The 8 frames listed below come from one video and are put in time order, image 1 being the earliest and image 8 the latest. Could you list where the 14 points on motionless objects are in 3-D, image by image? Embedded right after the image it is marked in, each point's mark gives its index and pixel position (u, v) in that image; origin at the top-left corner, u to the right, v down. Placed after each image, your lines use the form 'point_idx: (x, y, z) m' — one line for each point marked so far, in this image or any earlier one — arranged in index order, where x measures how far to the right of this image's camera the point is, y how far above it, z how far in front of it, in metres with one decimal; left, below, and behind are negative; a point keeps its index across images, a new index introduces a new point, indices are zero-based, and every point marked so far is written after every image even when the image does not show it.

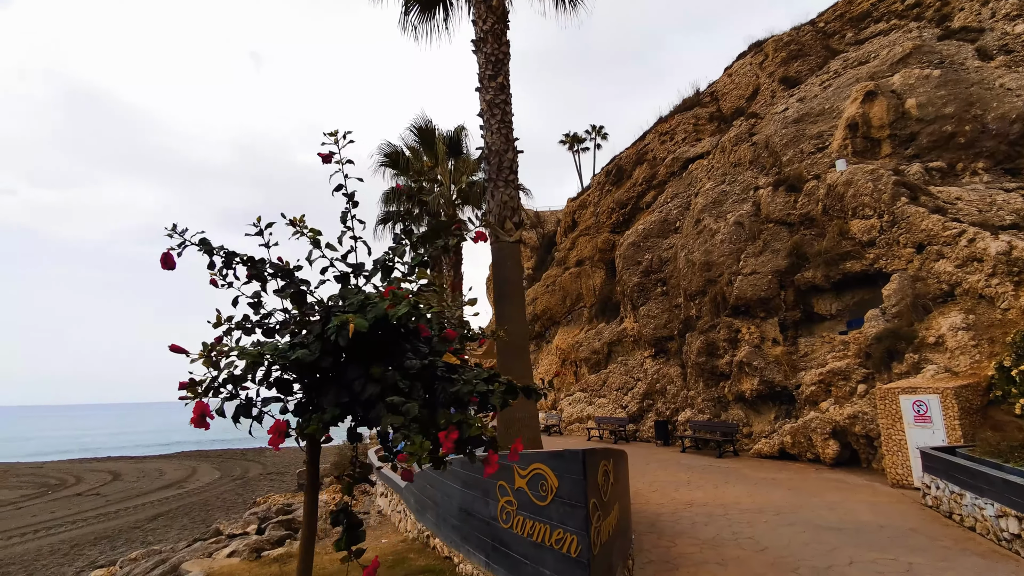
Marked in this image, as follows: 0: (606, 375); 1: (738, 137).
0: (+3.4, -3.2, +19.0) m
1: (+7.6, +5.0, +17.3) m
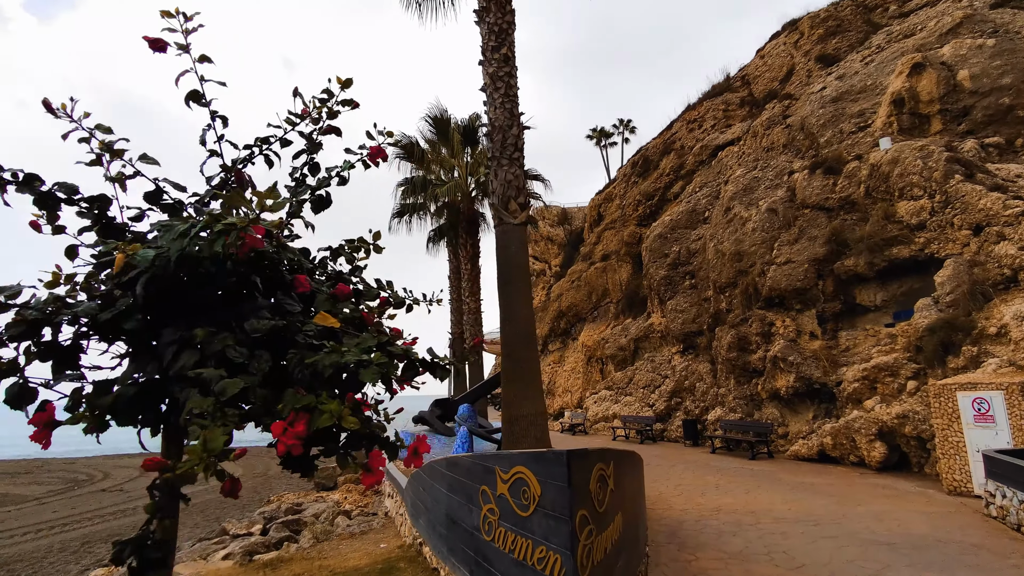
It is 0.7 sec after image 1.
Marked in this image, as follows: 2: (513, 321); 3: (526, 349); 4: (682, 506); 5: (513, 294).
0: (+4.2, -2.9, +18.3) m
1: (+8.2, +5.3, +16.3) m
2: (0.0, -0.4, +5.8) m
3: (+0.2, -0.7, +5.8) m
4: (+2.3, -2.9, +7.0) m
5: (0.0, -0.1, +5.9) m
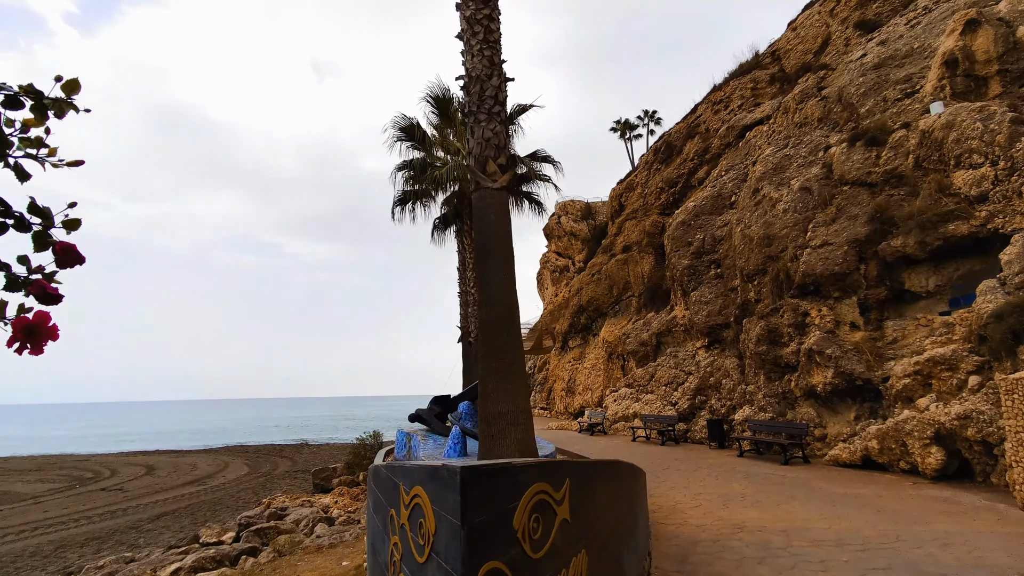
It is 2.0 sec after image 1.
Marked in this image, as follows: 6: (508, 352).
0: (+4.7, -2.7, +17.2) m
1: (+8.4, +5.6, +14.9) m
2: (-0.2, -0.1, +4.9) m
3: (0.0, -0.4, +4.9) m
4: (+2.1, -2.7, +5.9) m
5: (-0.2, +0.2, +5.0) m
6: (-0.1, -0.6, +4.8) m
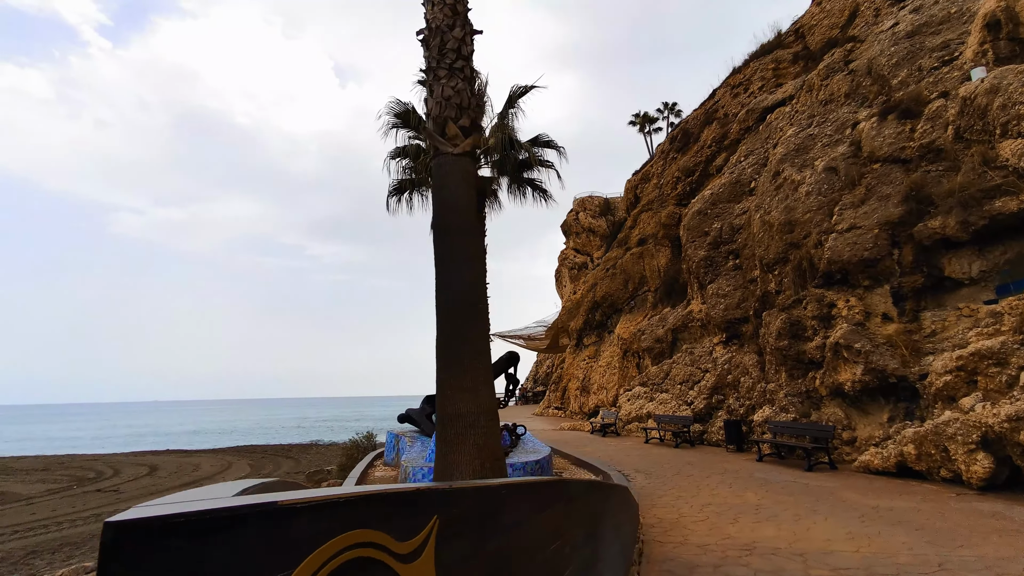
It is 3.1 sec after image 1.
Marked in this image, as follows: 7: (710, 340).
0: (+4.9, -2.4, +16.3) m
1: (+8.5, +5.9, +13.9) m
2: (-0.5, 0.0, +4.2) m
3: (-0.4, -0.3, +4.2) m
4: (+1.9, -2.5, +5.1) m
5: (-0.5, +0.3, +4.3) m
6: (-0.4, -0.4, +4.1) m
7: (+5.8, -1.5, +15.0) m
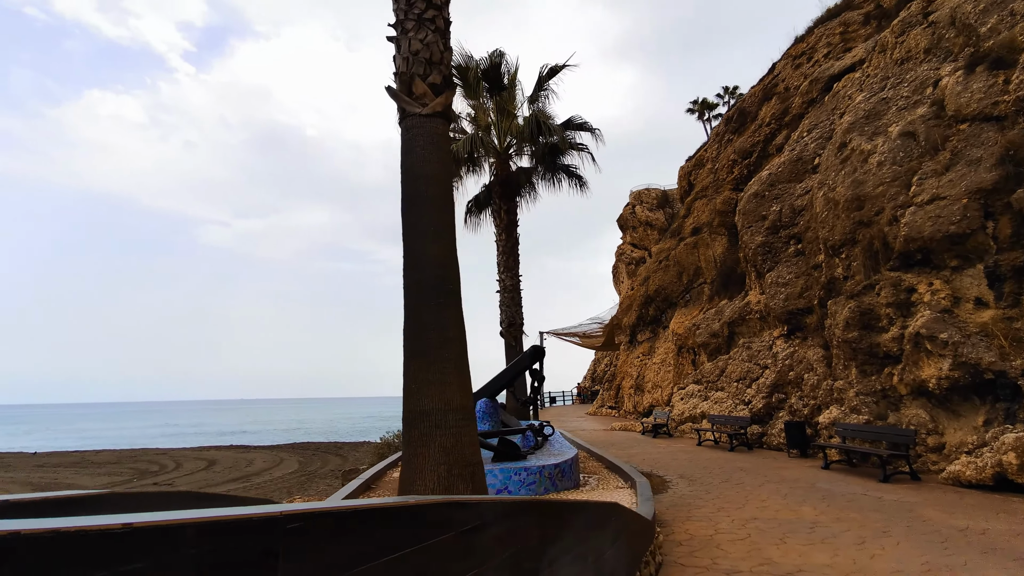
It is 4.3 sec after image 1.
0: (+6.2, -2.1, +15.0) m
1: (+9.3, +6.2, +12.2) m
2: (-0.7, +0.2, +3.7) m
3: (-0.5, -0.1, +3.6) m
4: (+1.9, -2.3, +4.3) m
5: (-0.7, +0.5, +3.7) m
6: (-0.5, -0.3, +3.6) m
7: (+6.8, -1.2, +13.7) m
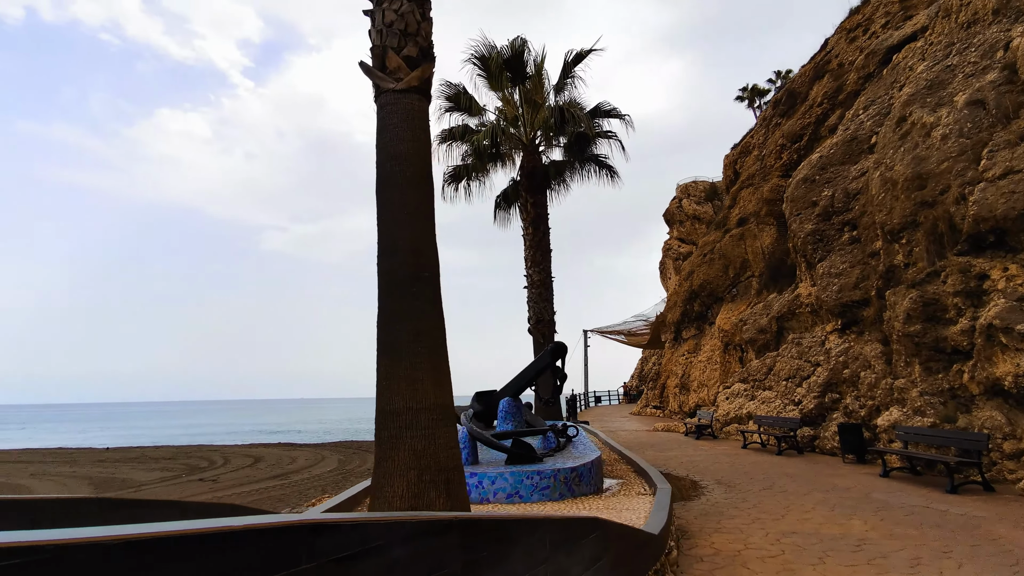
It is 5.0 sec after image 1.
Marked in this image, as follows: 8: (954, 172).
0: (+7.1, -1.9, +14.0) m
1: (+9.8, +6.5, +11.0) m
2: (-0.8, +0.2, +3.4) m
3: (-0.6, -0.1, +3.3) m
4: (+1.8, -2.2, +3.8) m
5: (-0.8, +0.5, +3.5) m
6: (-0.7, -0.2, +3.3) m
7: (+7.6, -1.0, +12.7) m
8: (+7.4, +1.9, +8.7) m
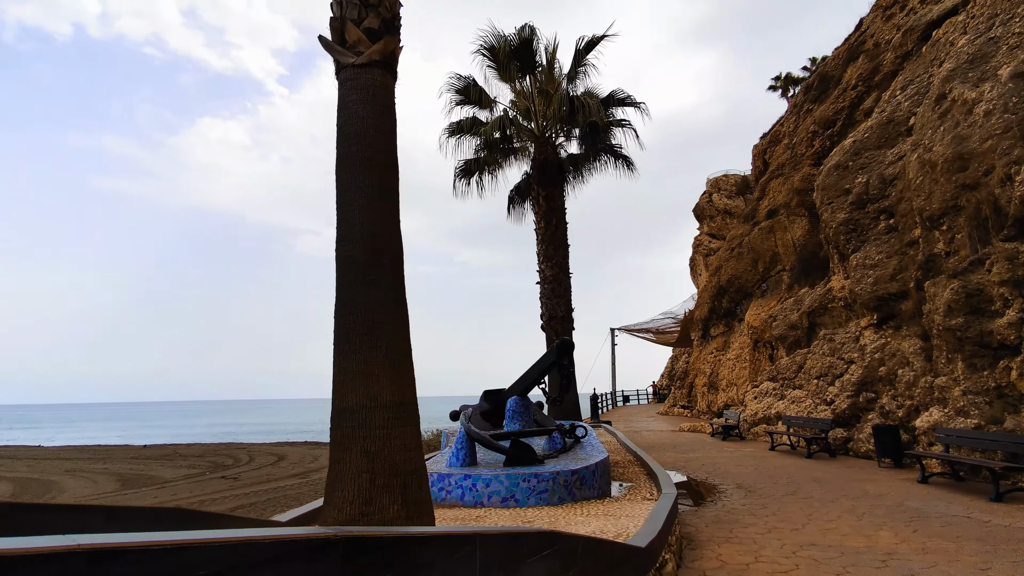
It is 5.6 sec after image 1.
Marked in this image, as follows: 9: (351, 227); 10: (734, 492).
0: (+7.5, -1.8, +13.3) m
1: (+10.0, +6.7, +10.1) m
2: (-1.0, +0.3, +3.1) m
3: (-0.8, 0.0, +3.1) m
4: (+1.7, -2.1, +3.4) m
5: (-1.0, +0.6, +3.2) m
6: (-0.9, -0.1, +3.0) m
7: (+8.0, -0.8, +11.9) m
8: (+7.5, +2.1, +7.9) m
9: (-1.0, +0.4, +3.1) m
10: (+3.1, -2.9, +7.2) m
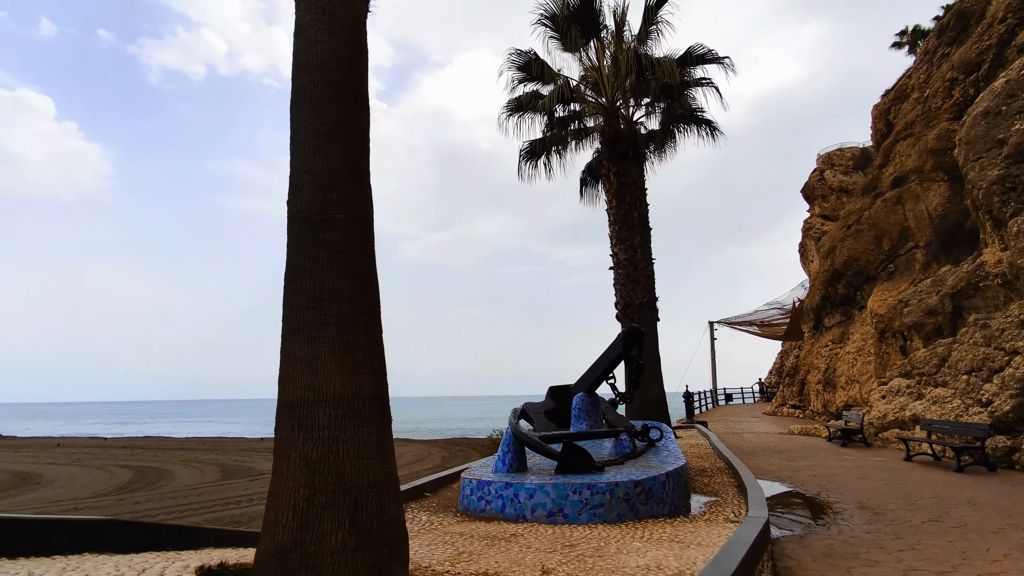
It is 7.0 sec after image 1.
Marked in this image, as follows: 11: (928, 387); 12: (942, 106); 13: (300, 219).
0: (+9.2, -1.3, +11.0) m
1: (+10.8, +7.2, +7.4) m
2: (-1.0, +0.5, +2.5) m
3: (-0.9, +0.2, +2.4) m
4: (+1.7, -1.8, +2.3) m
5: (-1.0, +0.8, +2.6) m
6: (-0.9, 0.0, +2.4) m
7: (+9.4, -0.3, +9.6) m
8: (+8.1, +2.6, +5.7) m
9: (-1.0, +0.5, +2.5) m
10: (+3.9, -2.5, +5.8) m
11: (+8.9, -2.1, +11.1) m
12: (+12.1, +5.2, +14.6) m
13: (-1.0, +0.3, +2.5) m
